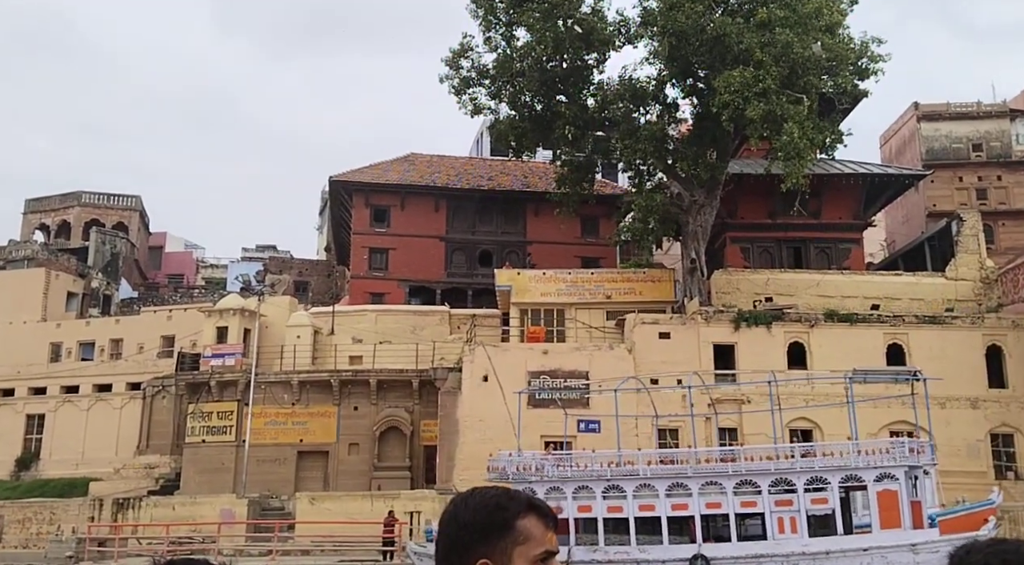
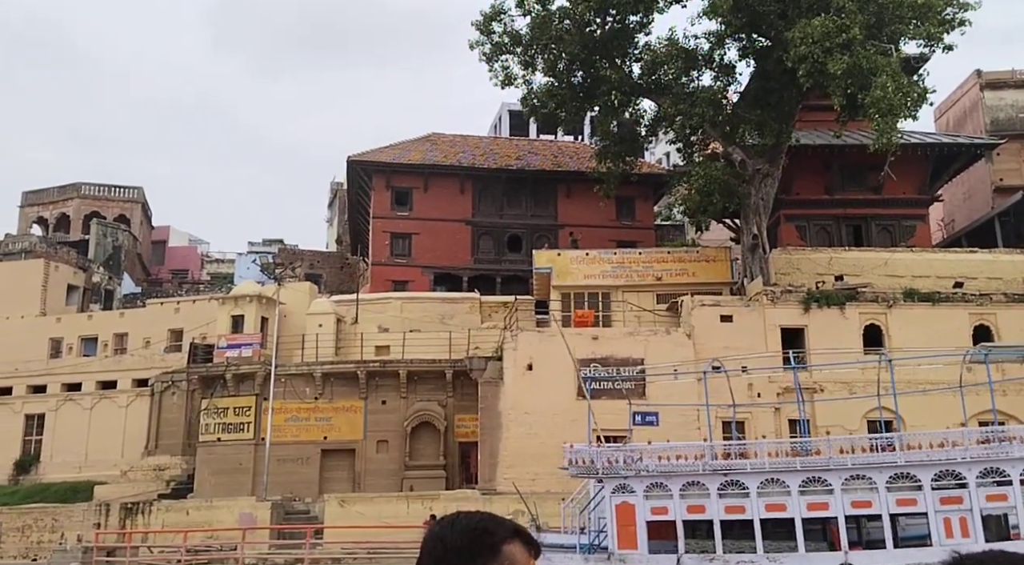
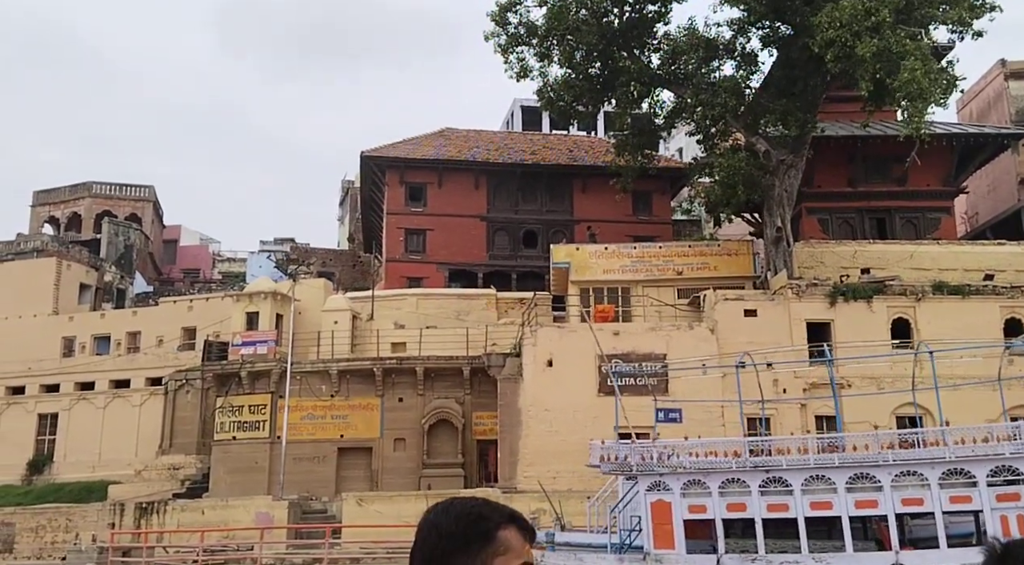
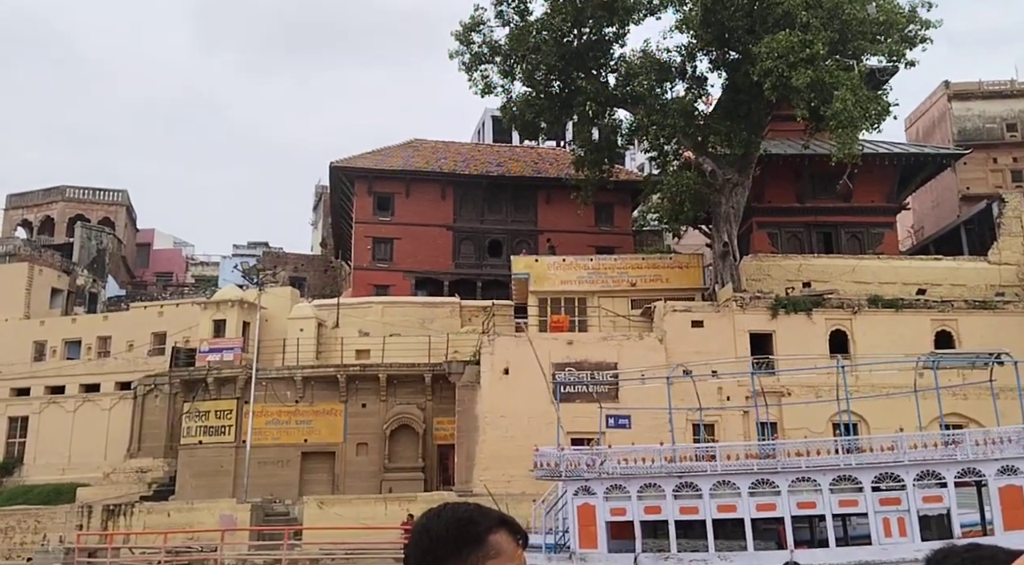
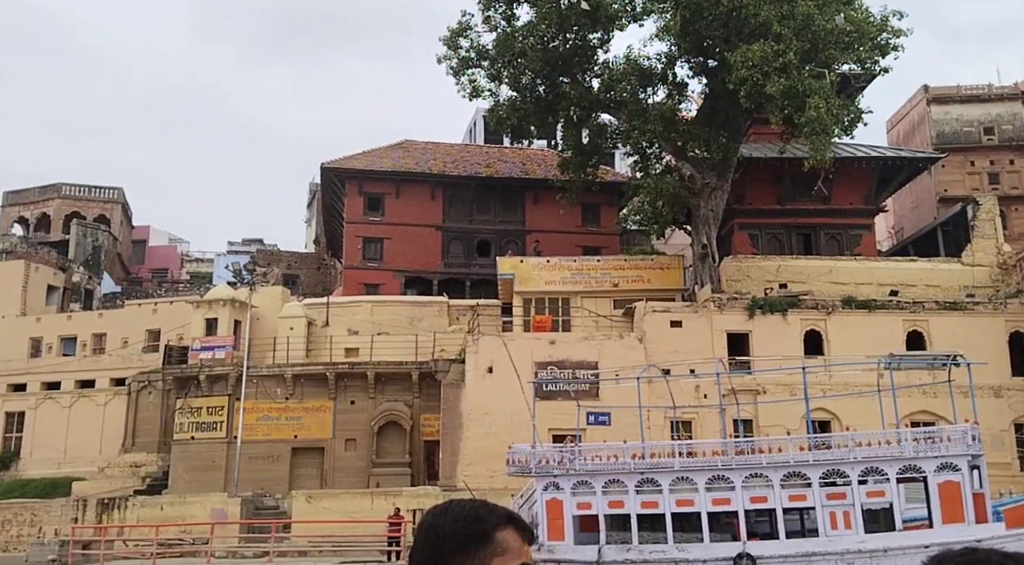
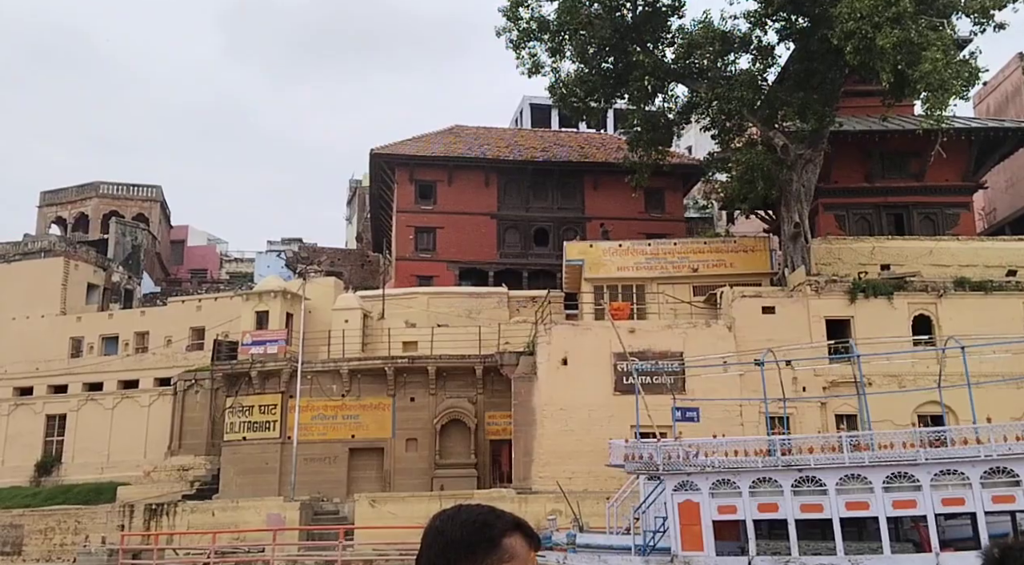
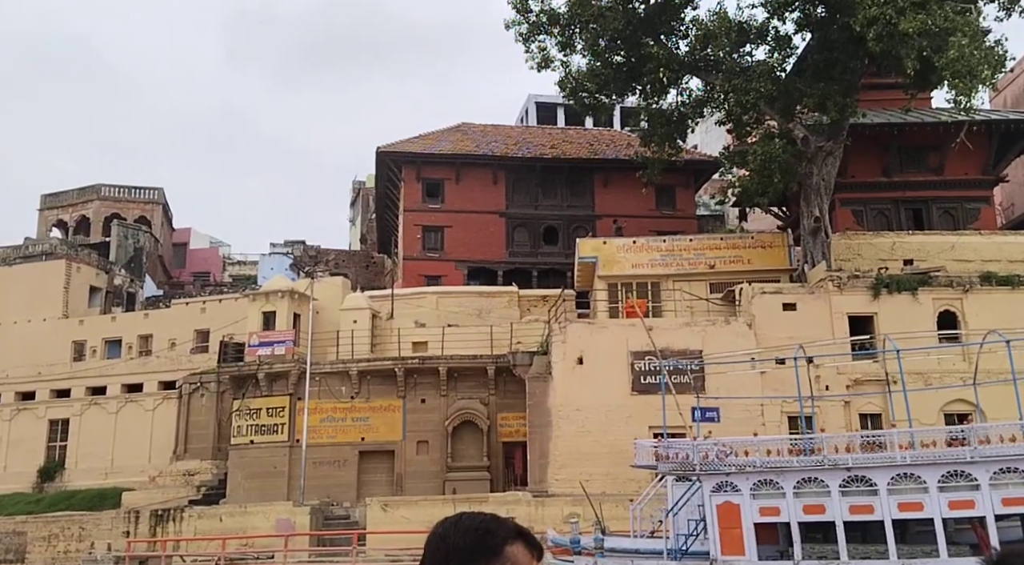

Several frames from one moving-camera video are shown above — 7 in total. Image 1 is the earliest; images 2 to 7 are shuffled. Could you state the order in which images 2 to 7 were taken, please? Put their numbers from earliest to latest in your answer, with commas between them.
5, 4, 2, 3, 6, 7
